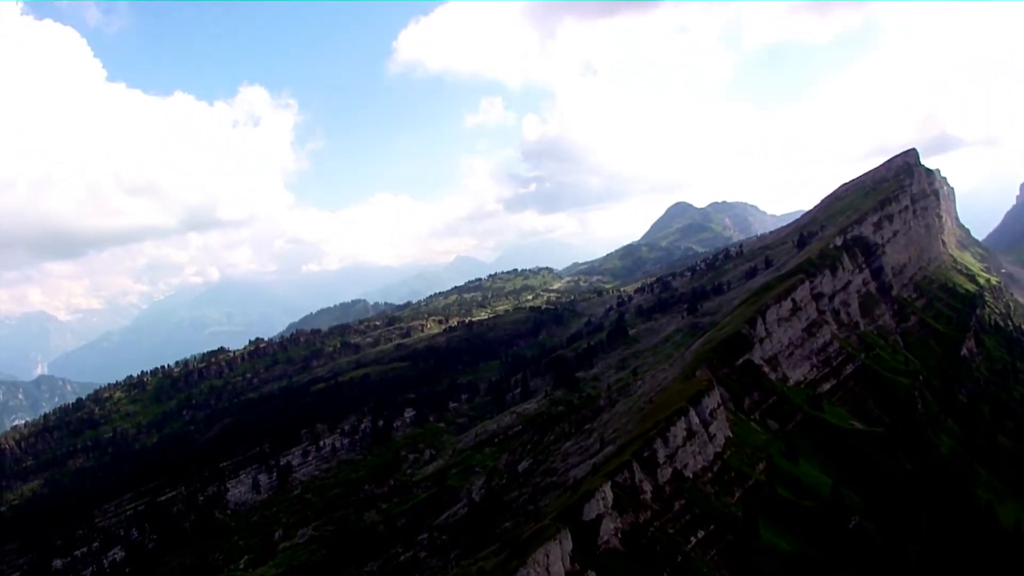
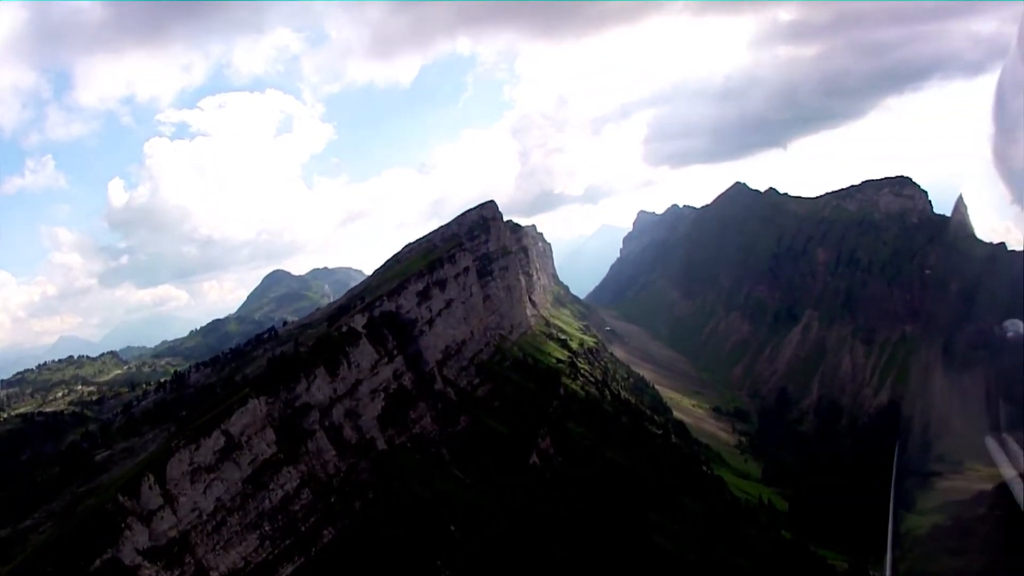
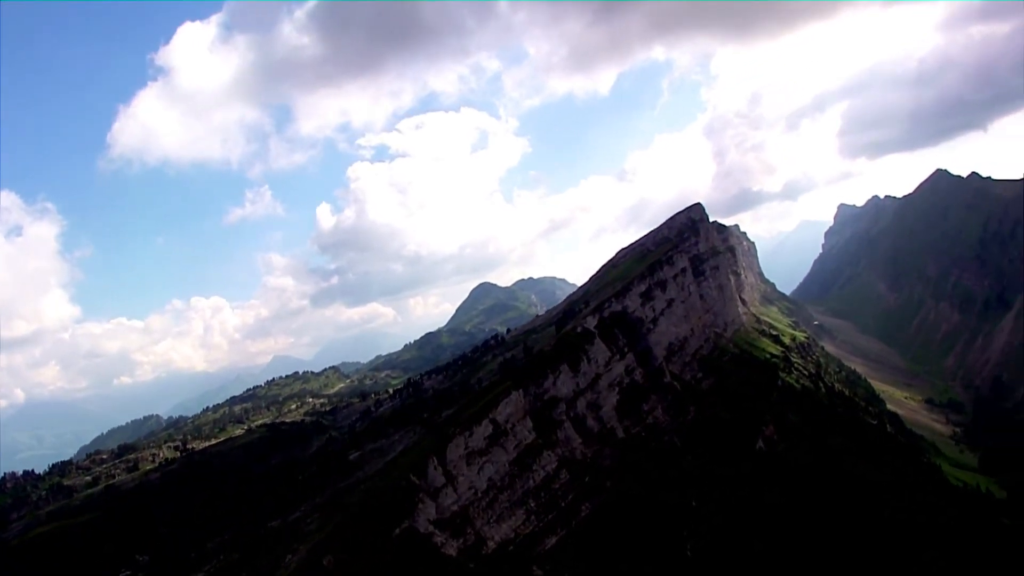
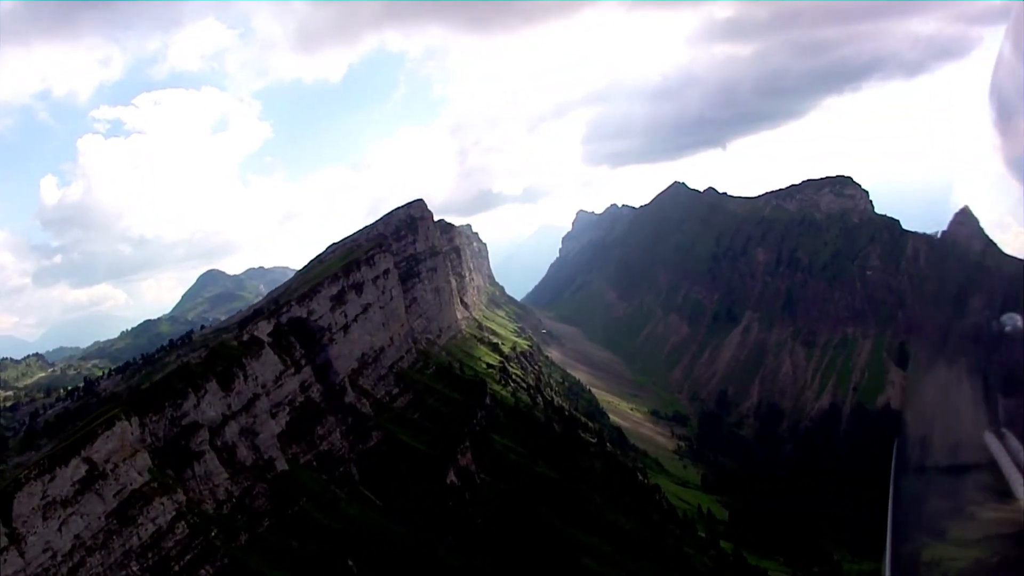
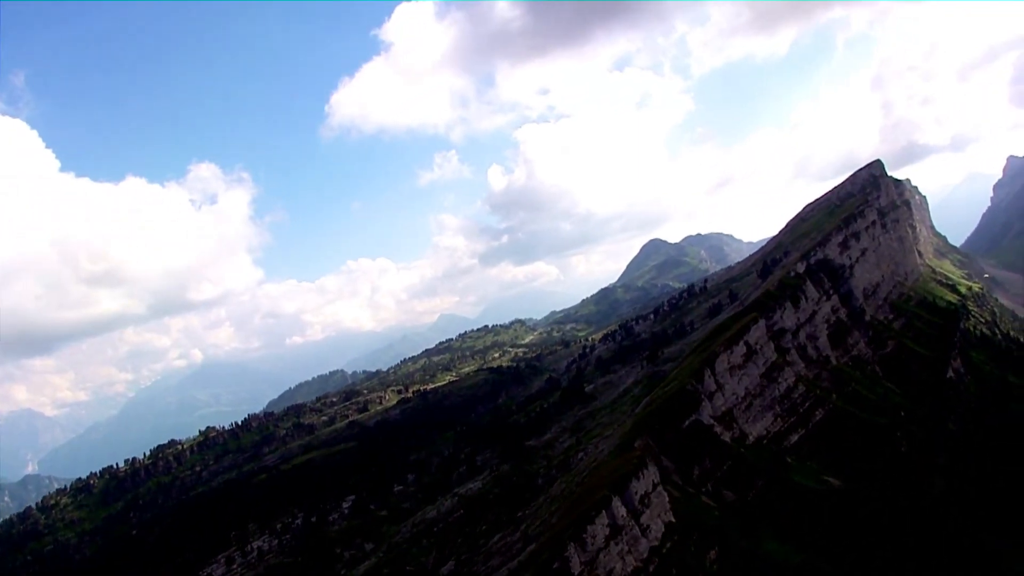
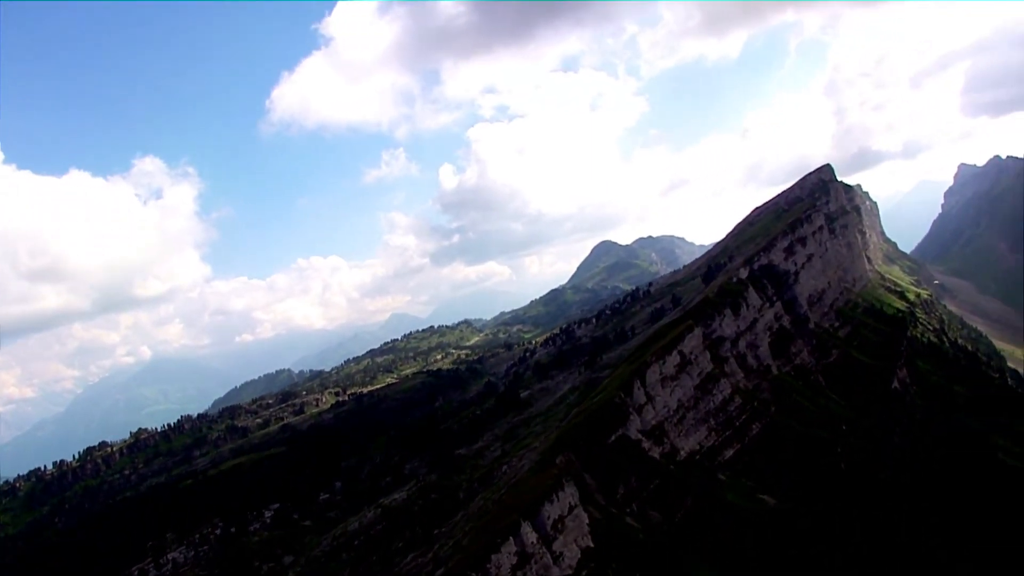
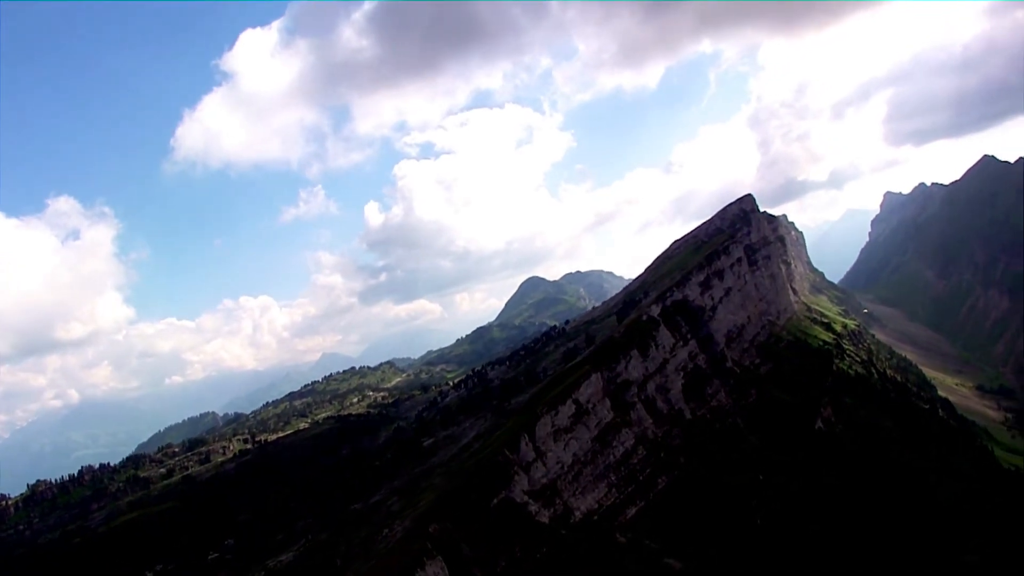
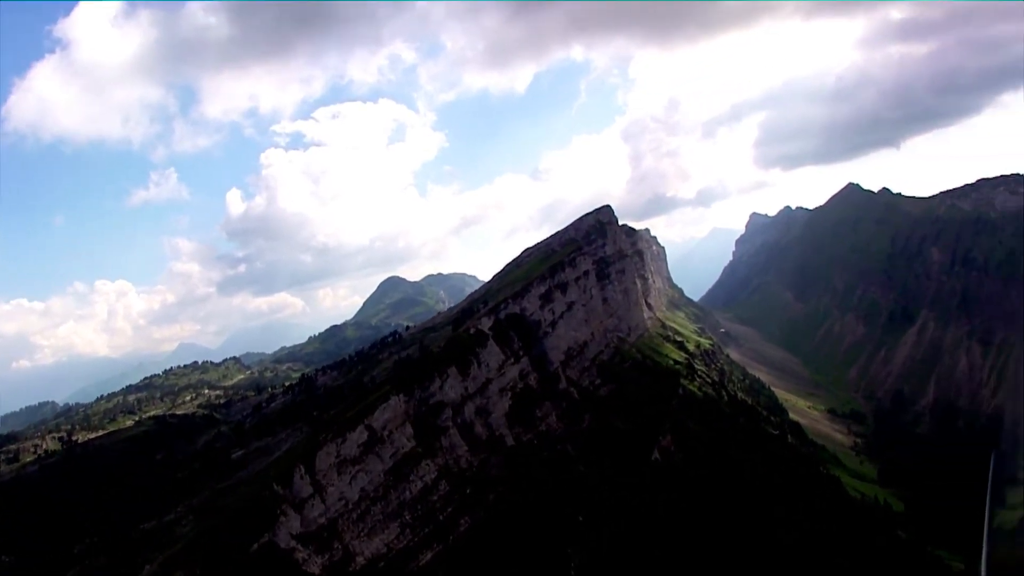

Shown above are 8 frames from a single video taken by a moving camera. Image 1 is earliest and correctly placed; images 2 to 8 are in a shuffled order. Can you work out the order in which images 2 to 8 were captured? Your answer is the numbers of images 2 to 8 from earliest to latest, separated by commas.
5, 6, 7, 3, 8, 2, 4
